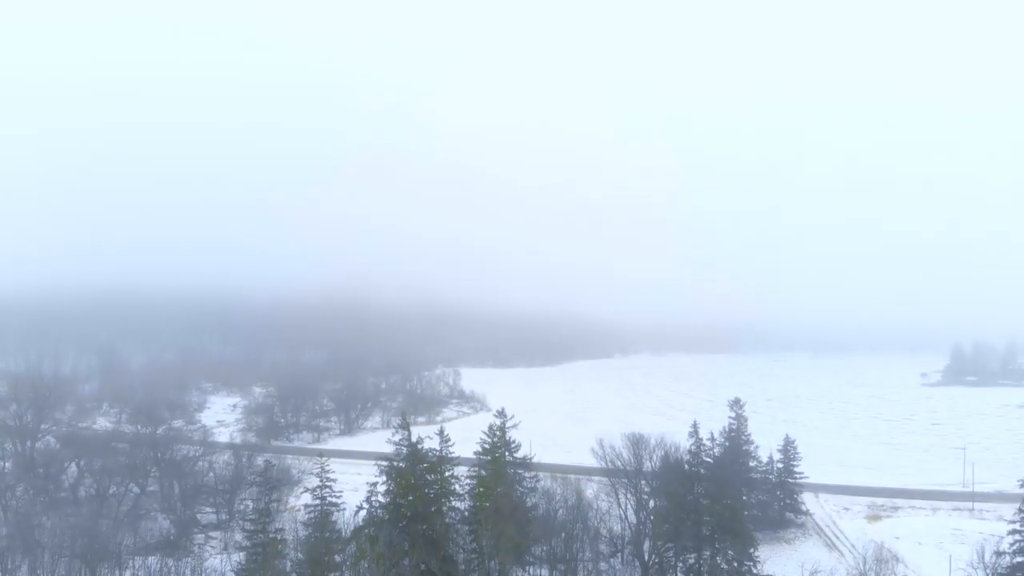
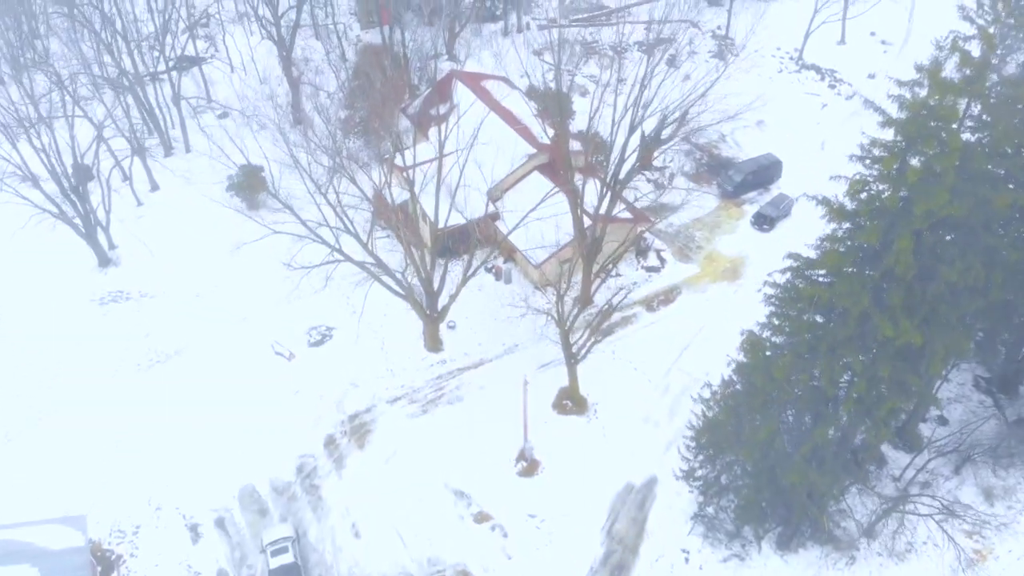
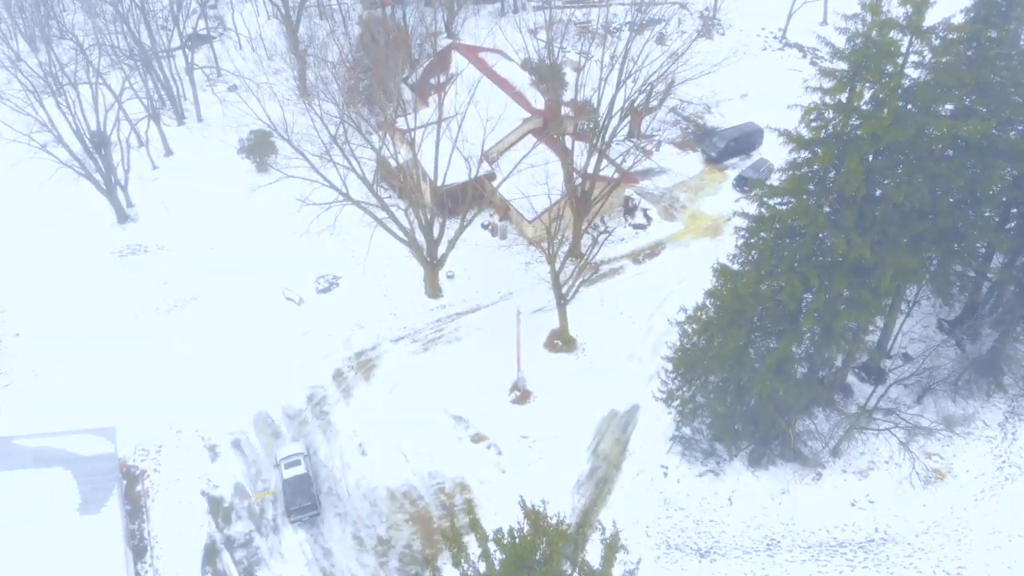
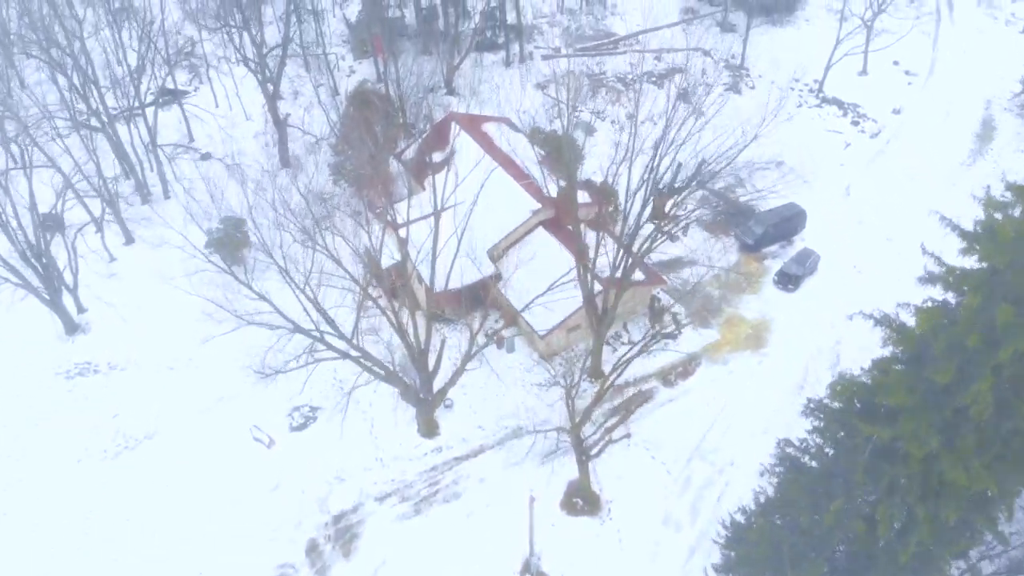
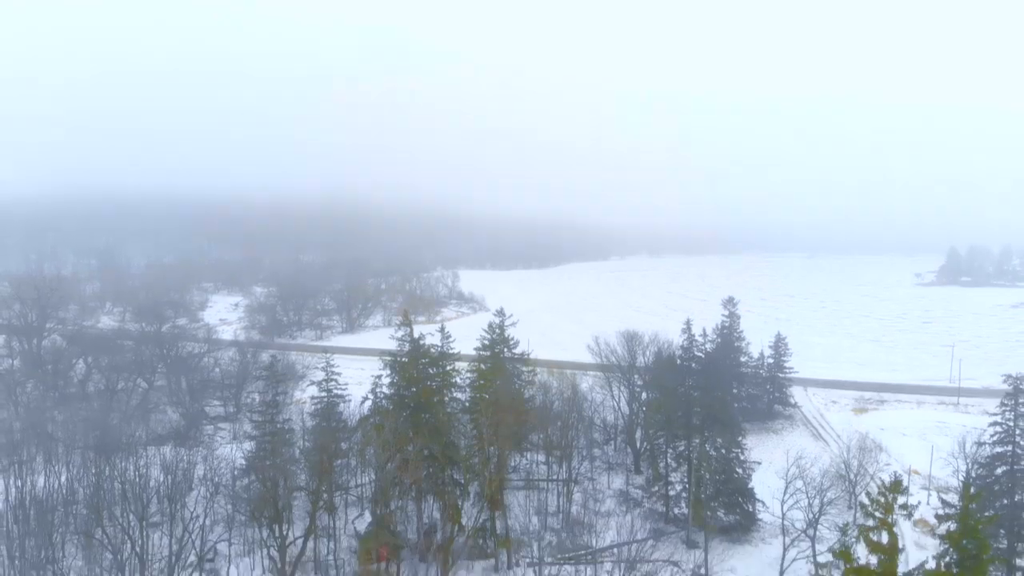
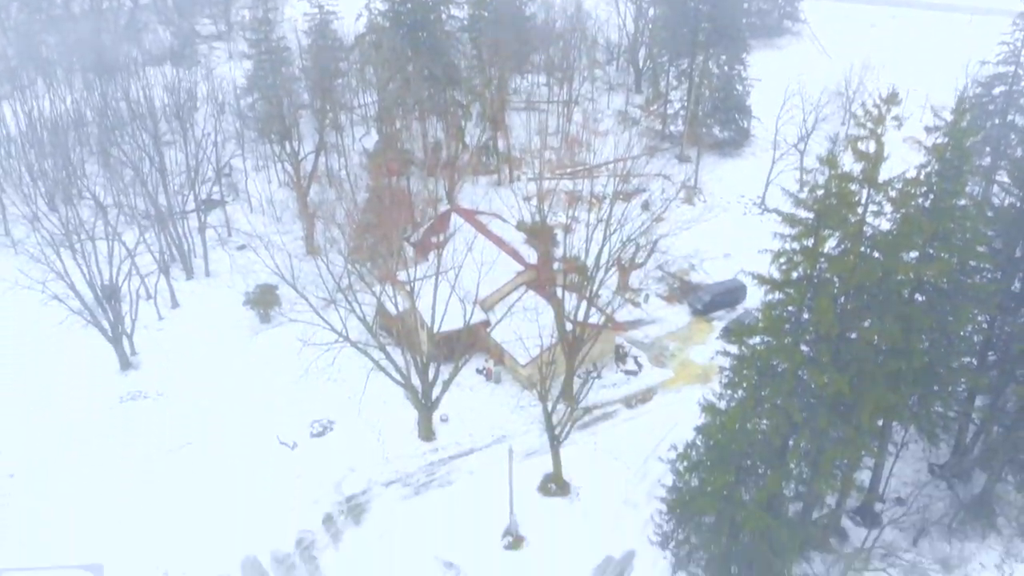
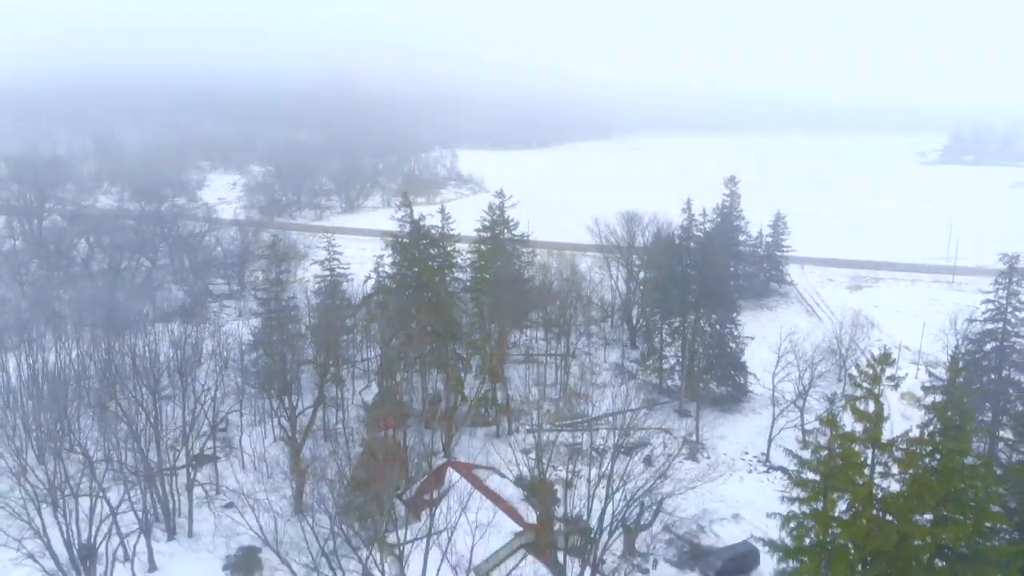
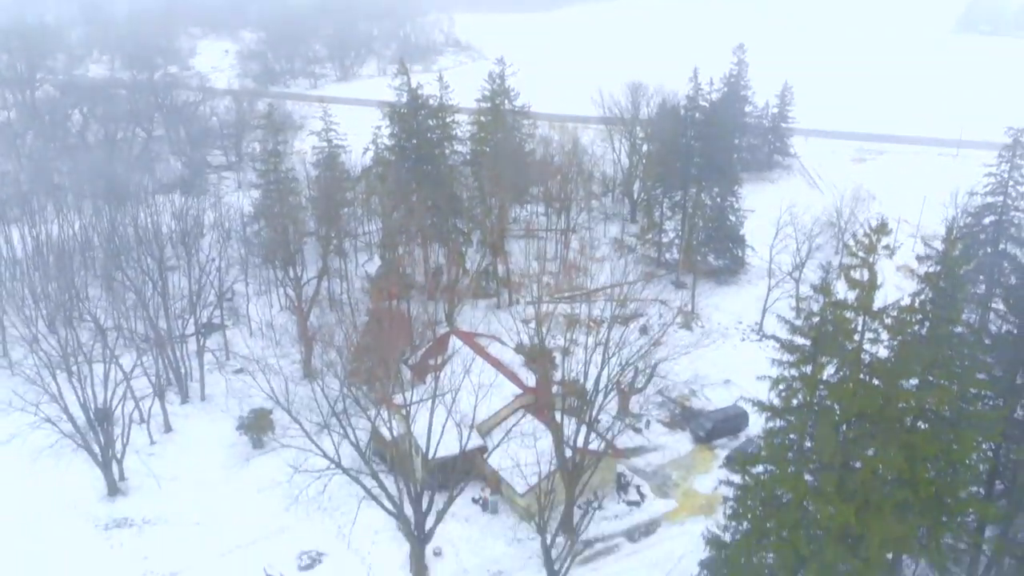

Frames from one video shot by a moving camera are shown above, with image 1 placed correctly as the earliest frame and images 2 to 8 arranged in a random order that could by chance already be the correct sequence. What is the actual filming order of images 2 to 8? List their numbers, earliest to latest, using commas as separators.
5, 7, 8, 6, 3, 2, 4
